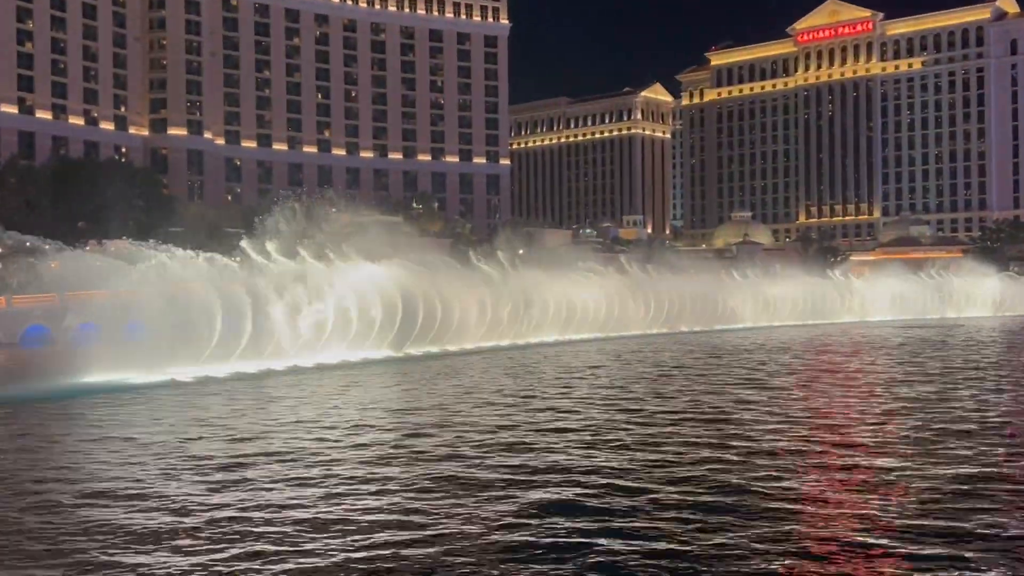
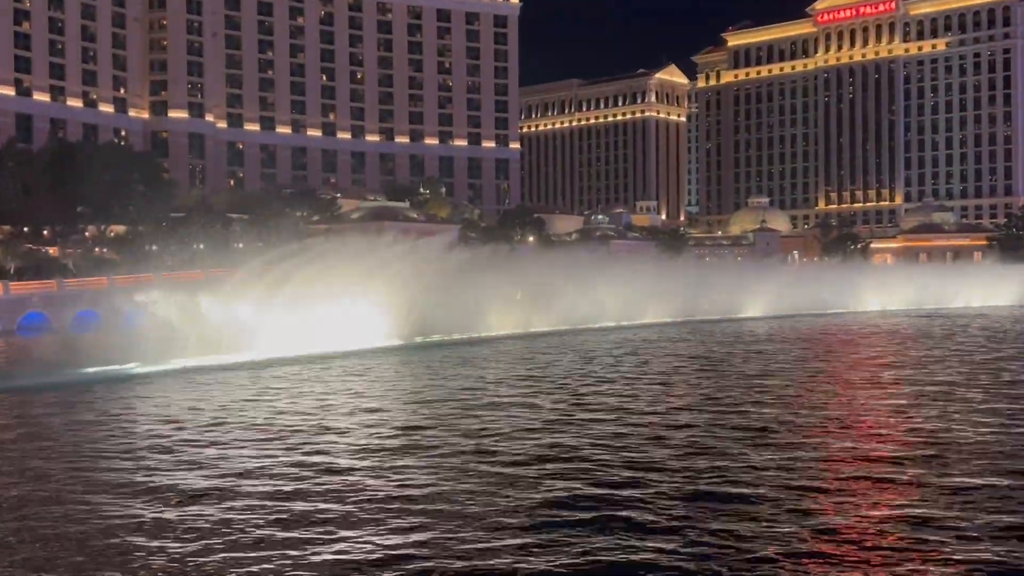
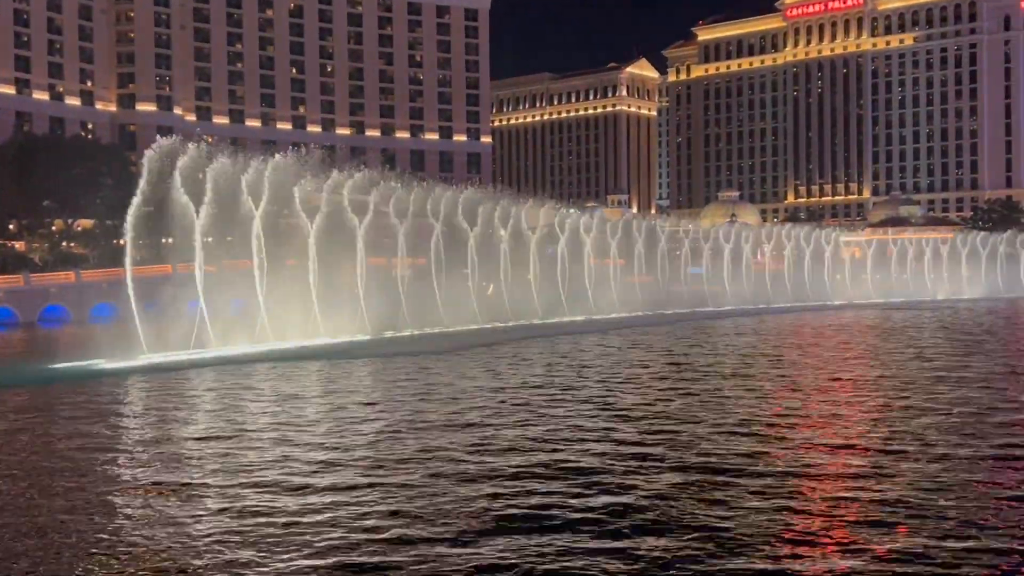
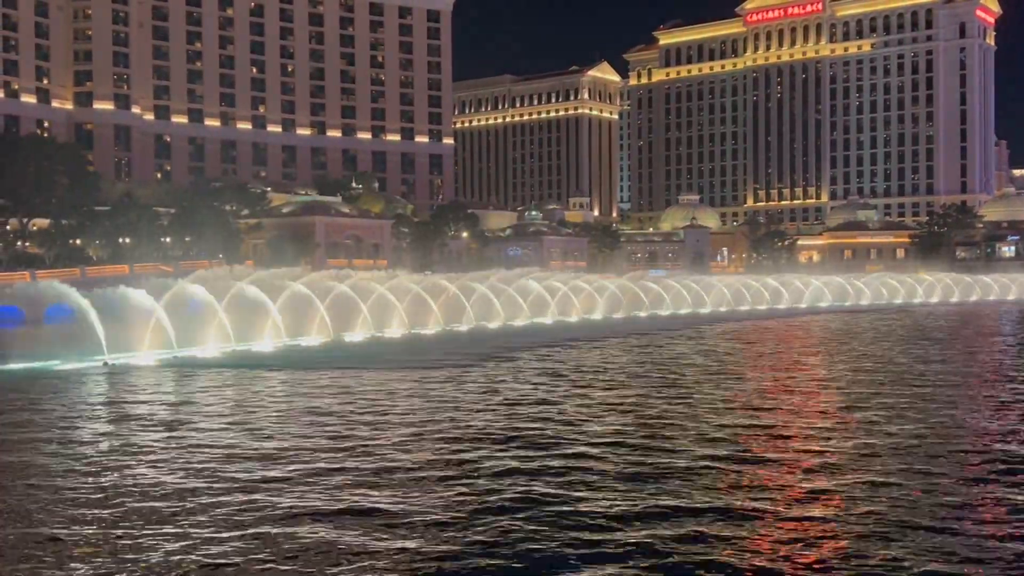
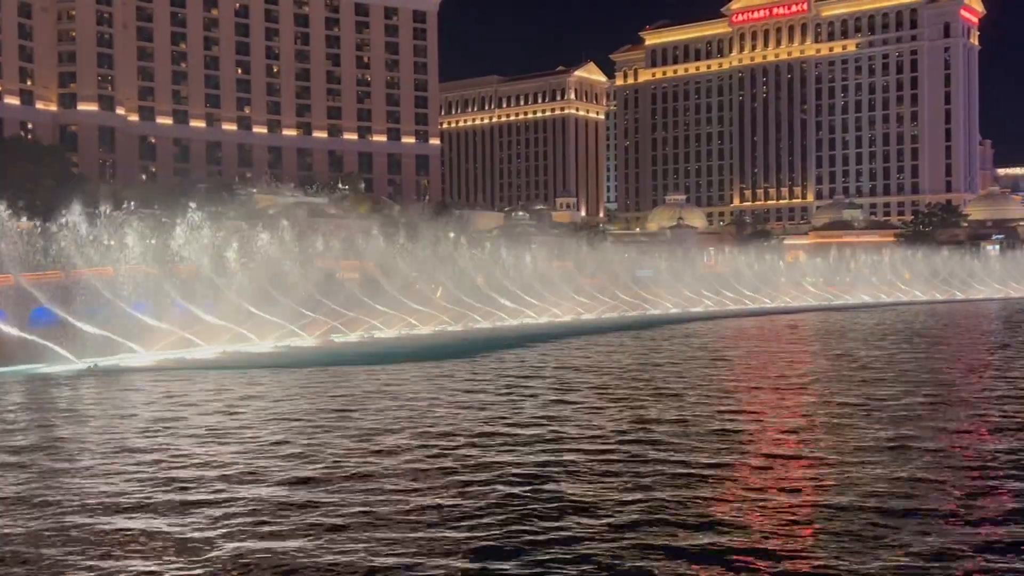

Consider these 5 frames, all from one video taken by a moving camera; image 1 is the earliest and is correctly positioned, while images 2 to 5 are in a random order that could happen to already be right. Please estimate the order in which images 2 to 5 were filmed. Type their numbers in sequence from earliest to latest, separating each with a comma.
2, 3, 5, 4
